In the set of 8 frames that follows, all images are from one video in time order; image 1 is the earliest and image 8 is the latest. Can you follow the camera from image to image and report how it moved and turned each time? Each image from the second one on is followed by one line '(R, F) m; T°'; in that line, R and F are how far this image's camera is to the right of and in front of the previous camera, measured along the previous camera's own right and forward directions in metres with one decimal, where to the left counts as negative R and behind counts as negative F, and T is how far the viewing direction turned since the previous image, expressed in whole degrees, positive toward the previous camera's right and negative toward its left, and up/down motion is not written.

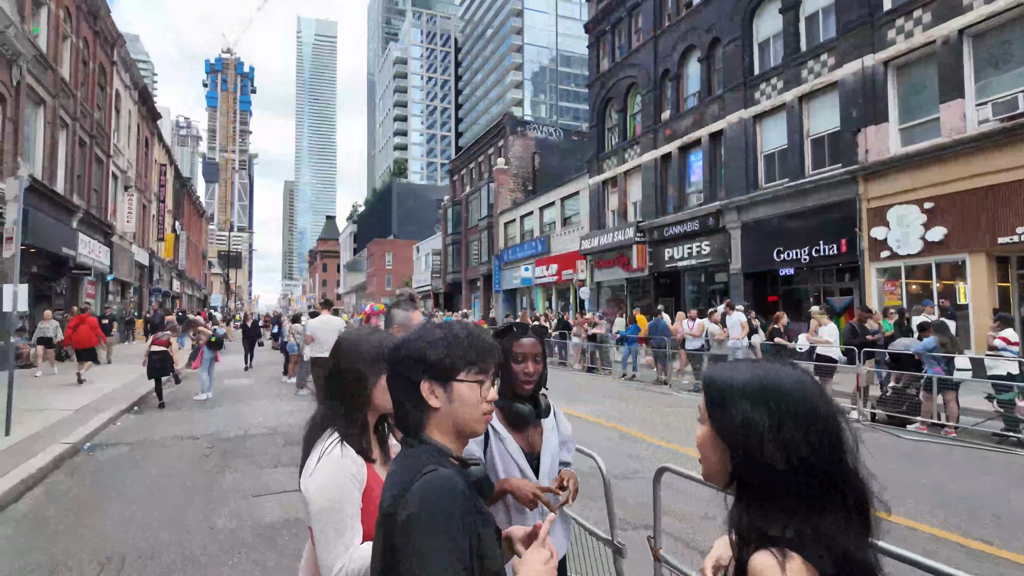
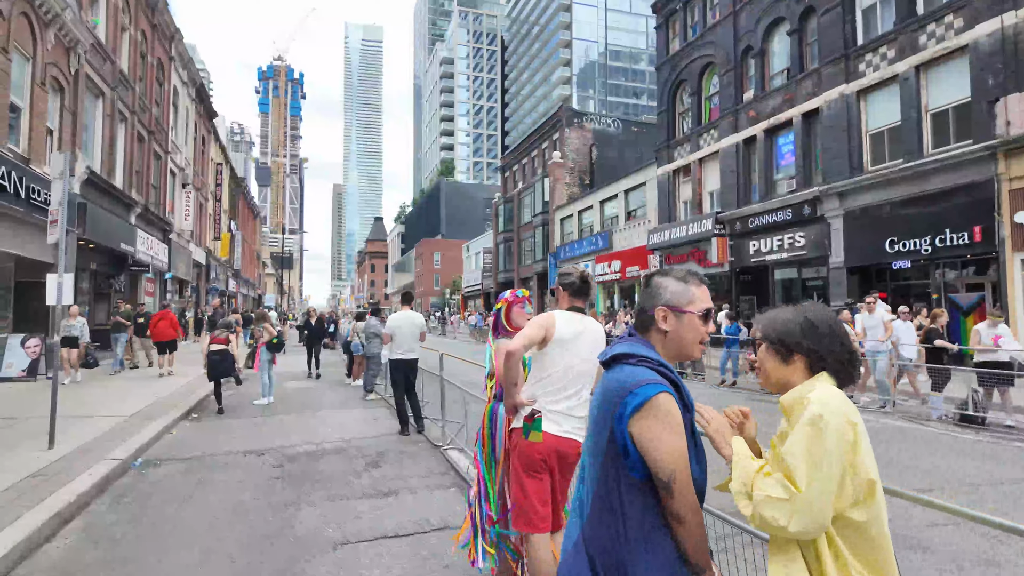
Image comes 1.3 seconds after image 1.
(-1.0, +1.5) m; -4°
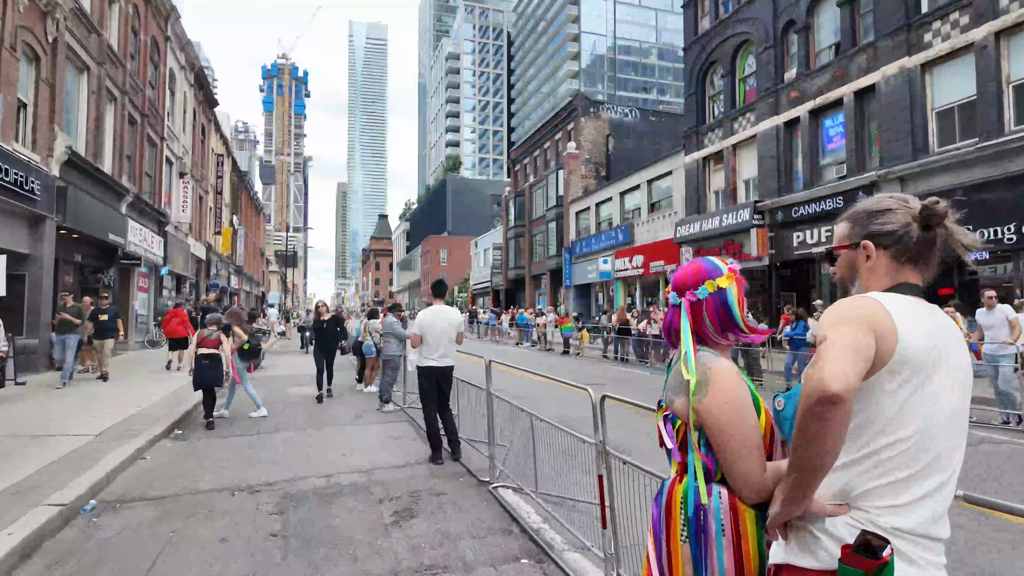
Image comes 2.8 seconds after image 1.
(-0.6, +1.7) m; 0°
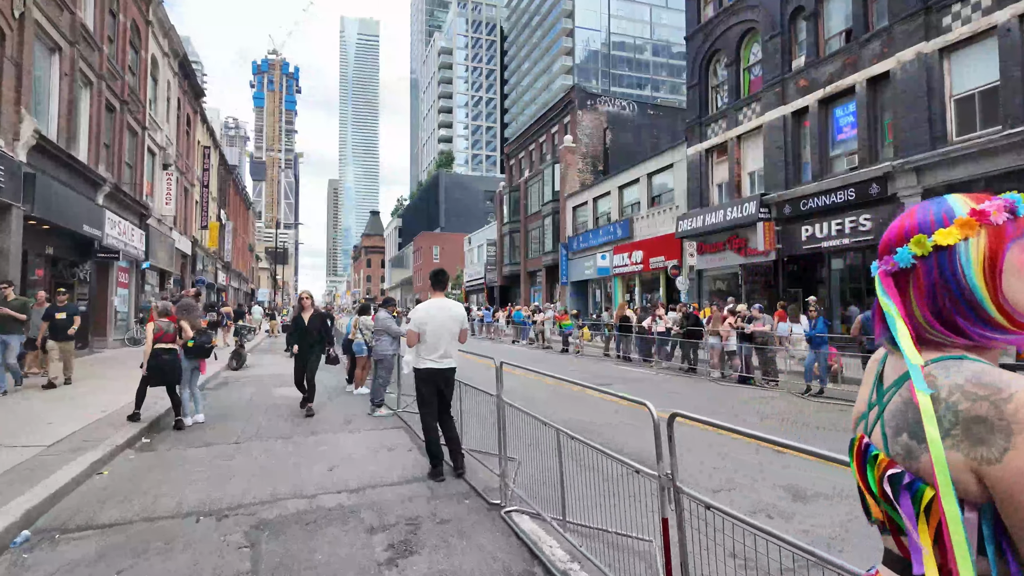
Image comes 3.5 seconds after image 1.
(-0.2, +0.8) m; +1°
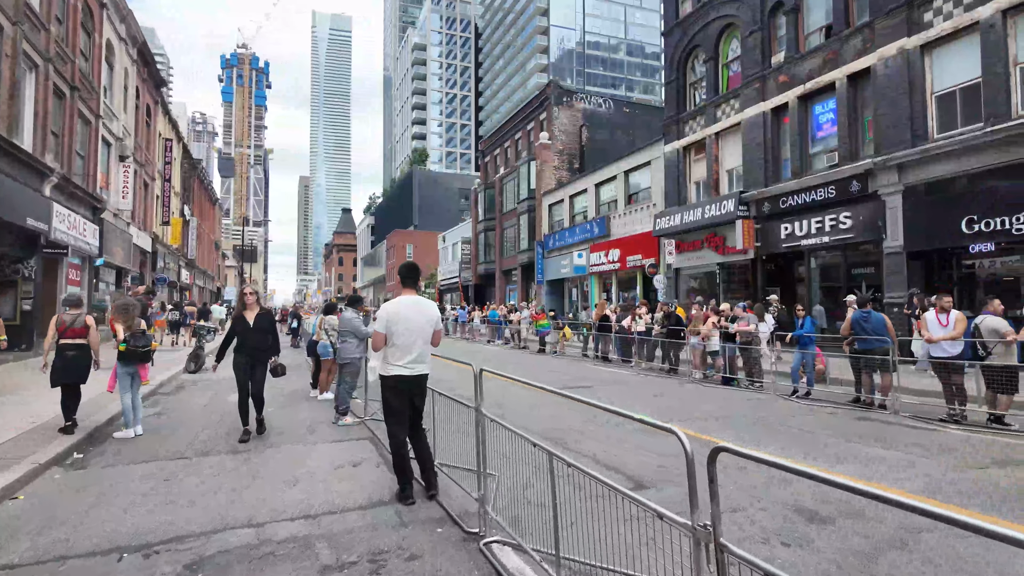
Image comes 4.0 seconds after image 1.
(-0.1, +0.6) m; +2°
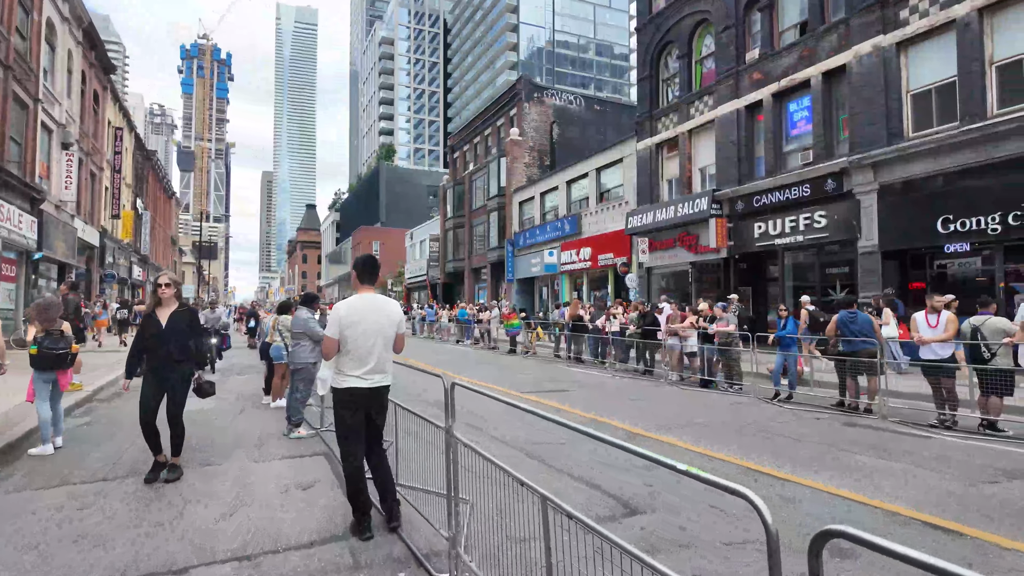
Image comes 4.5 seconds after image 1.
(-0.1, +0.7) m; +3°
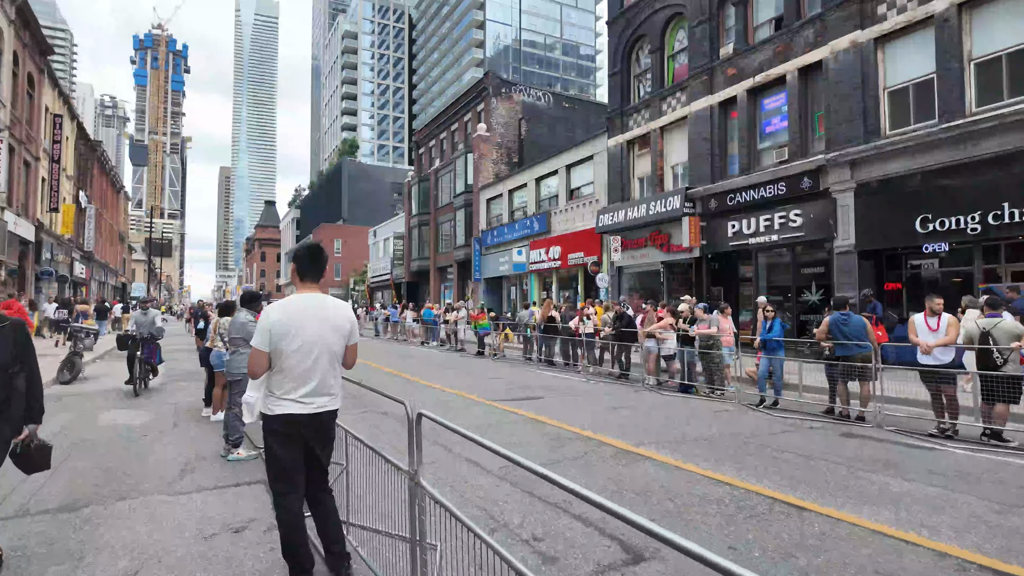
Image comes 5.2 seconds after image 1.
(-0.1, +0.9) m; +3°
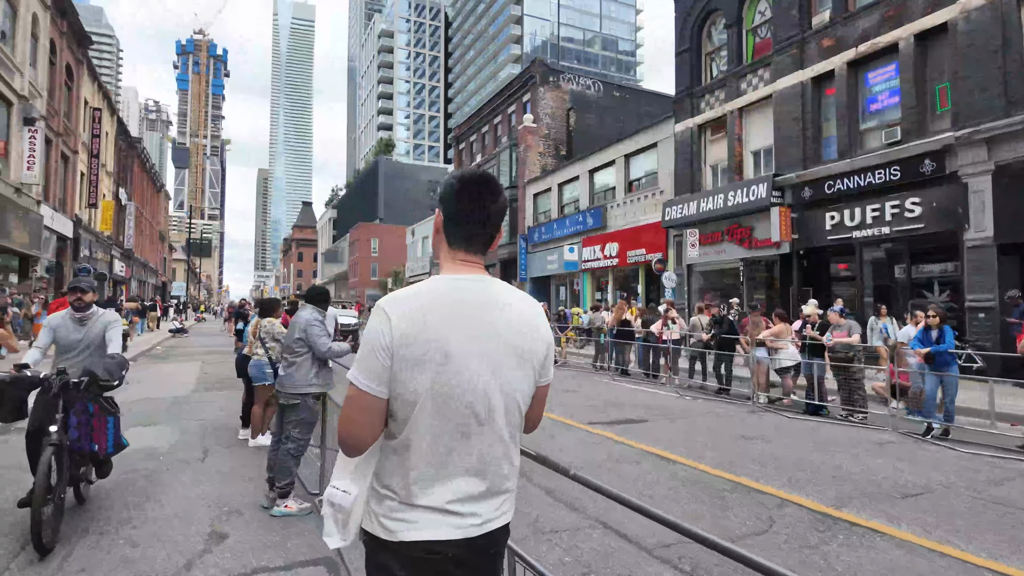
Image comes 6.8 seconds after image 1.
(-1.0, +1.9) m; -3°
